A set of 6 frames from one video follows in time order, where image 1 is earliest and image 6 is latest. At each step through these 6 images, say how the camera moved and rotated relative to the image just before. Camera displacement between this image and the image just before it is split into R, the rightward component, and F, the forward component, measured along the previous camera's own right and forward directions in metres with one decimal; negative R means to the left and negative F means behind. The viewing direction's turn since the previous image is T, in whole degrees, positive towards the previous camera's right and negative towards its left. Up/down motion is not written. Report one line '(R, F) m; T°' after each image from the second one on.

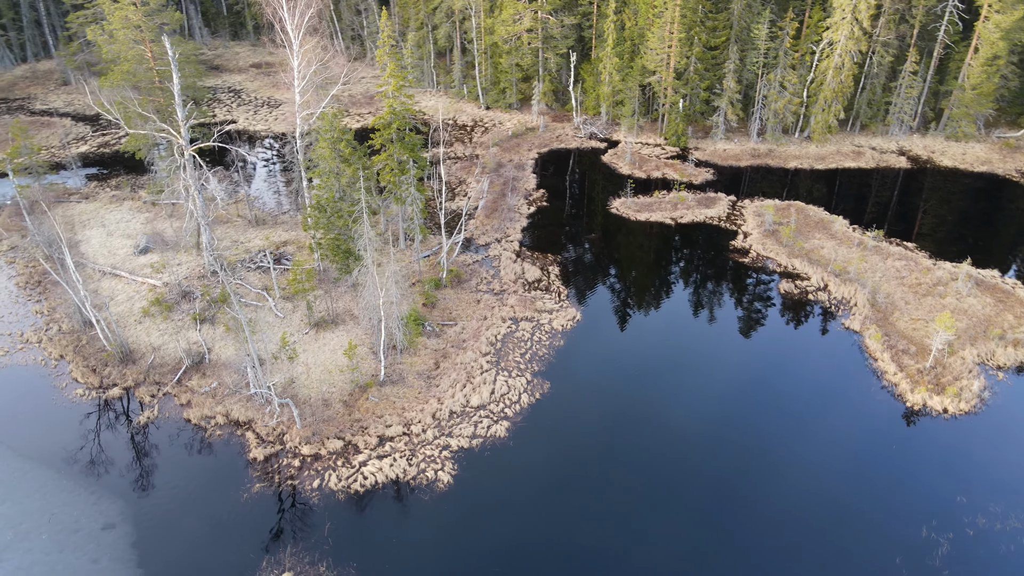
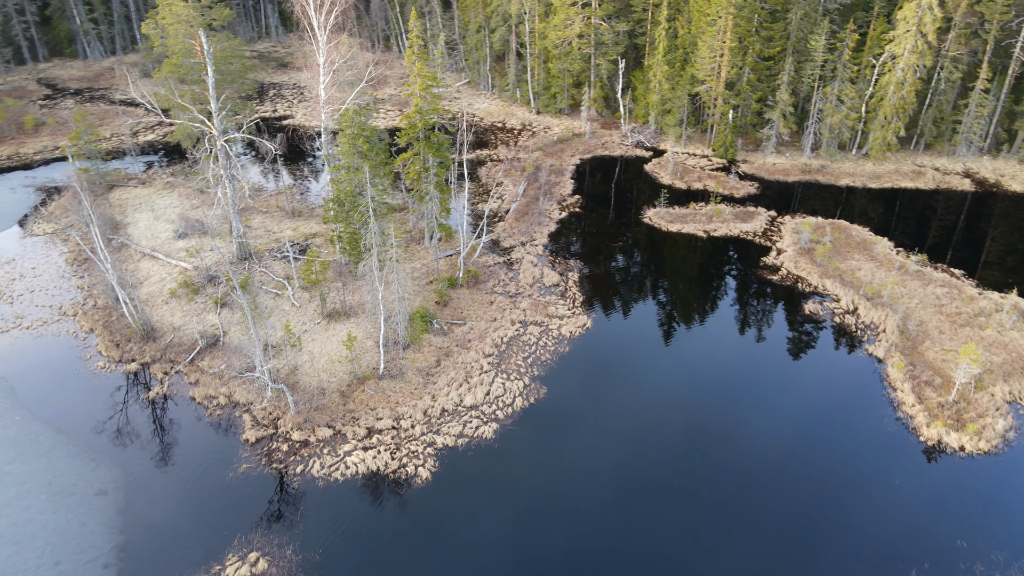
(+2.0, +0.2) m; -6°
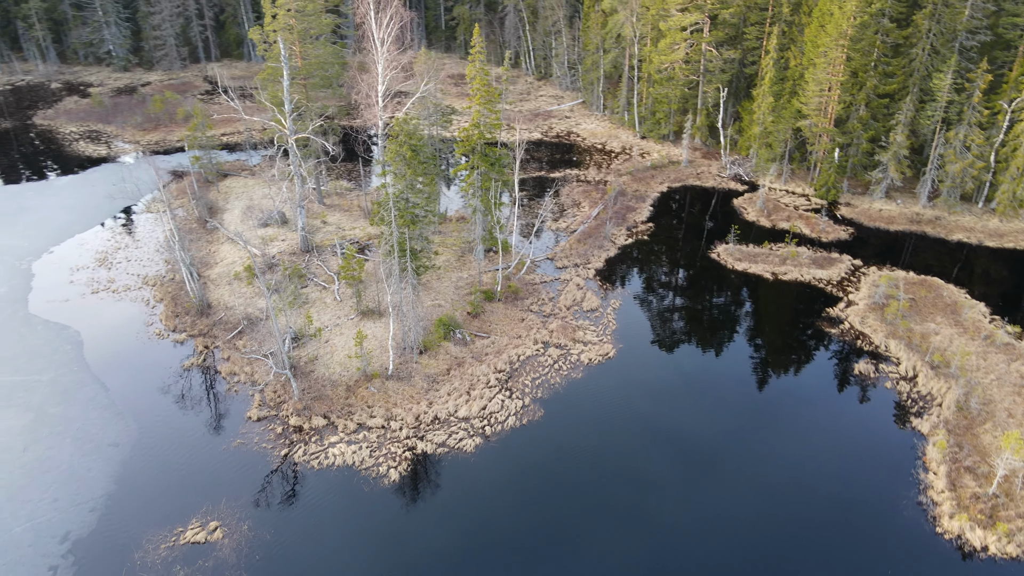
(+3.9, +0.5) m; -12°
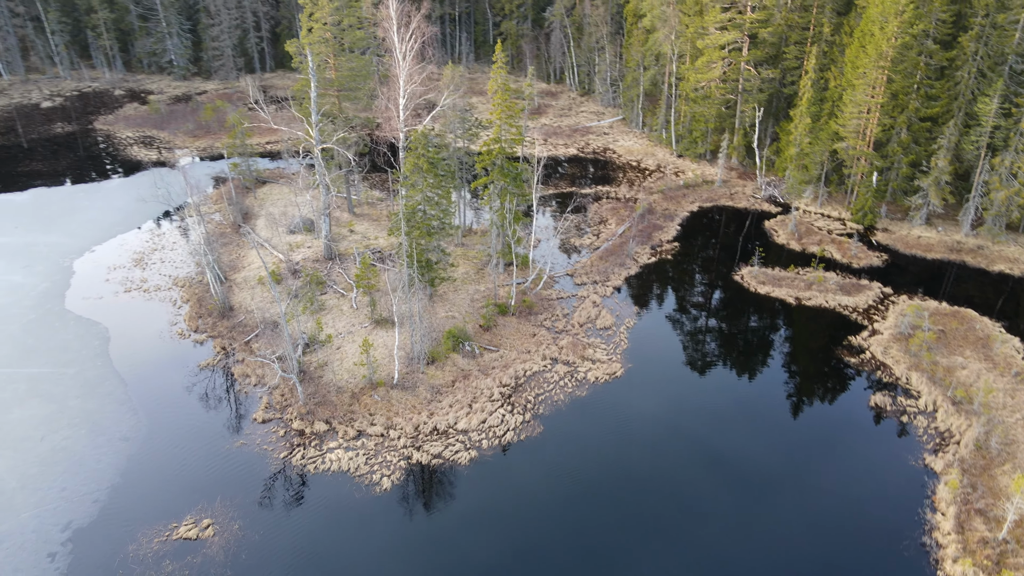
(+1.3, 0.0) m; -4°
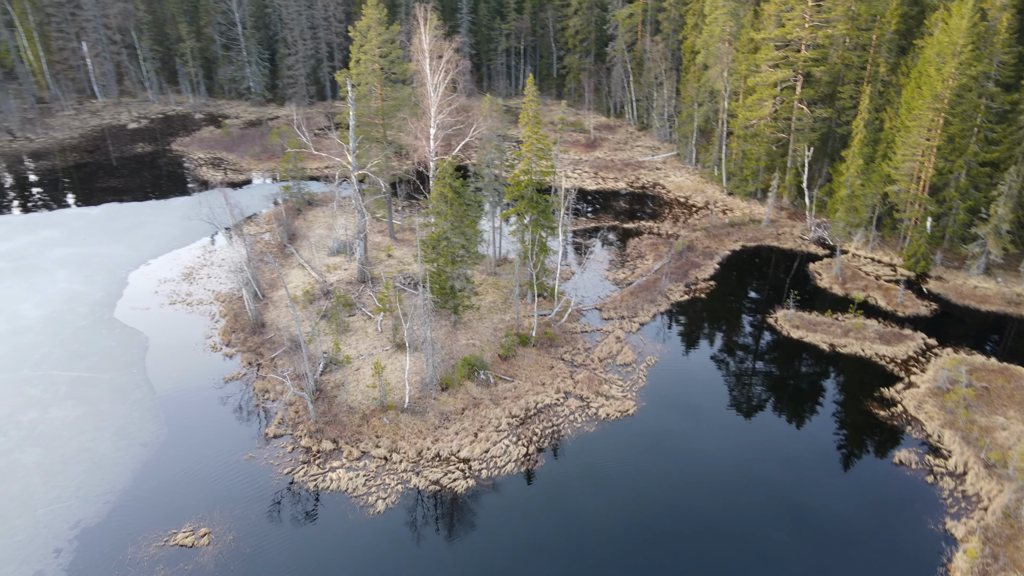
(+1.7, 0.0) m; -6°
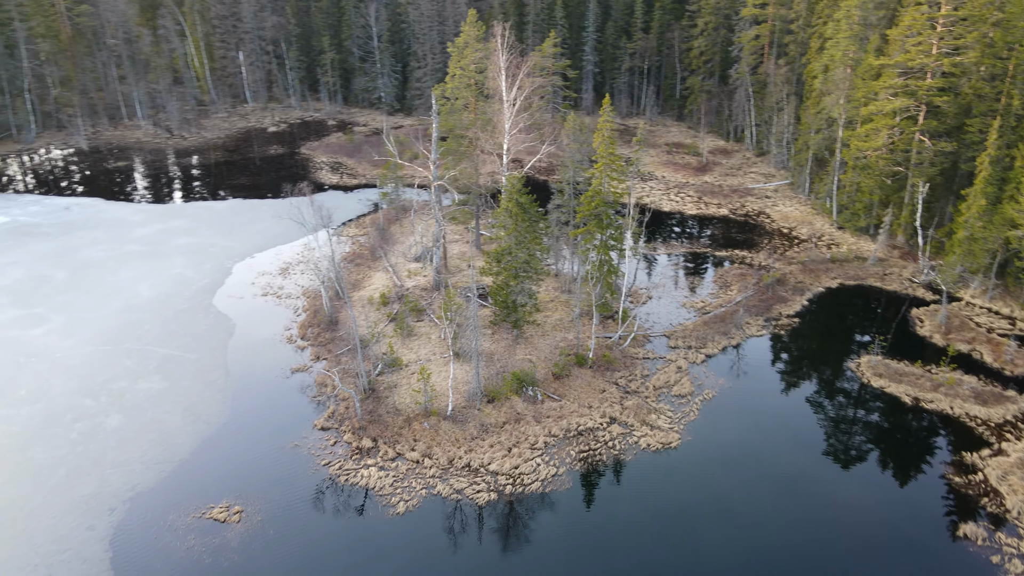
(+2.4, +0.2) m; -10°
